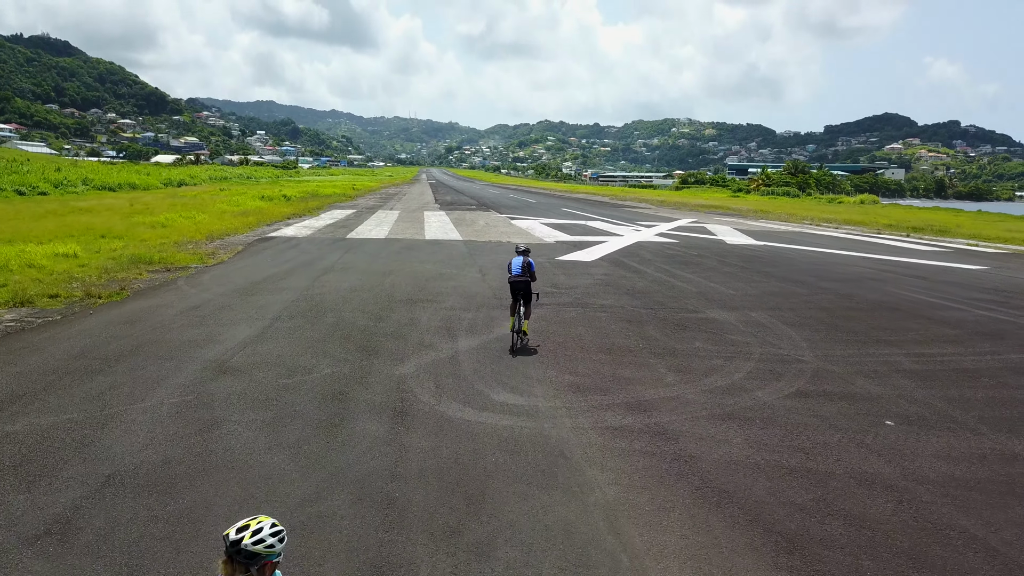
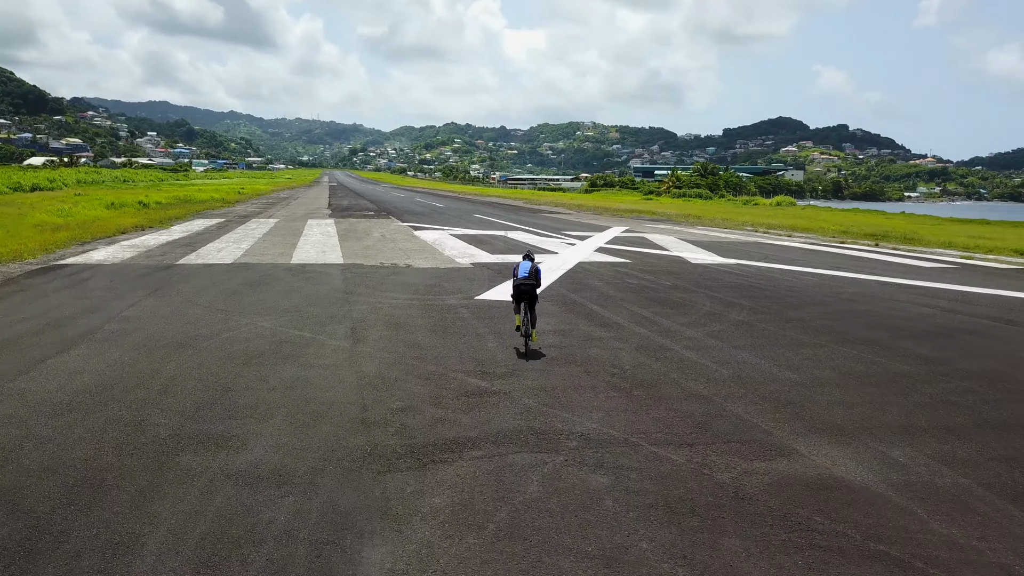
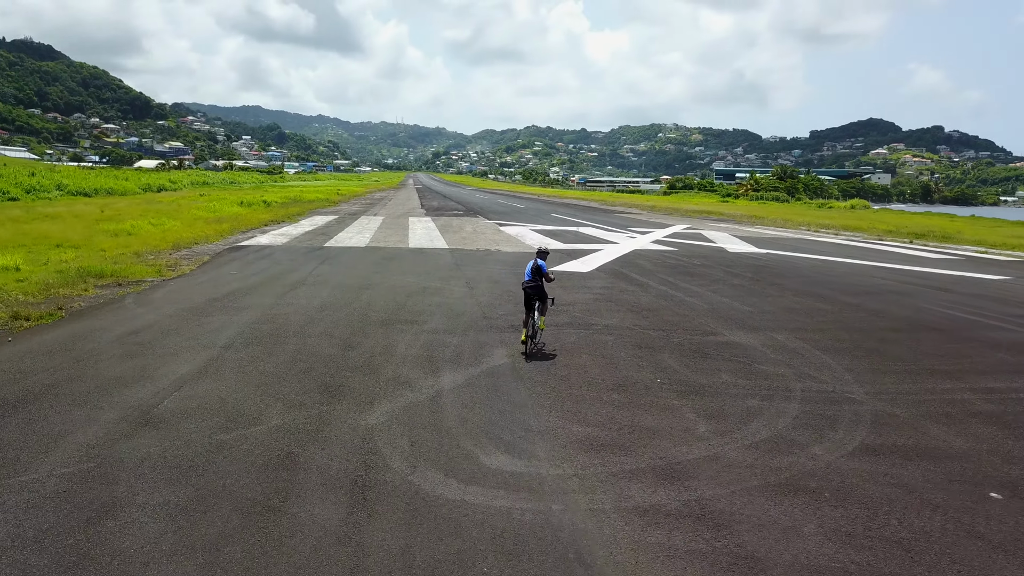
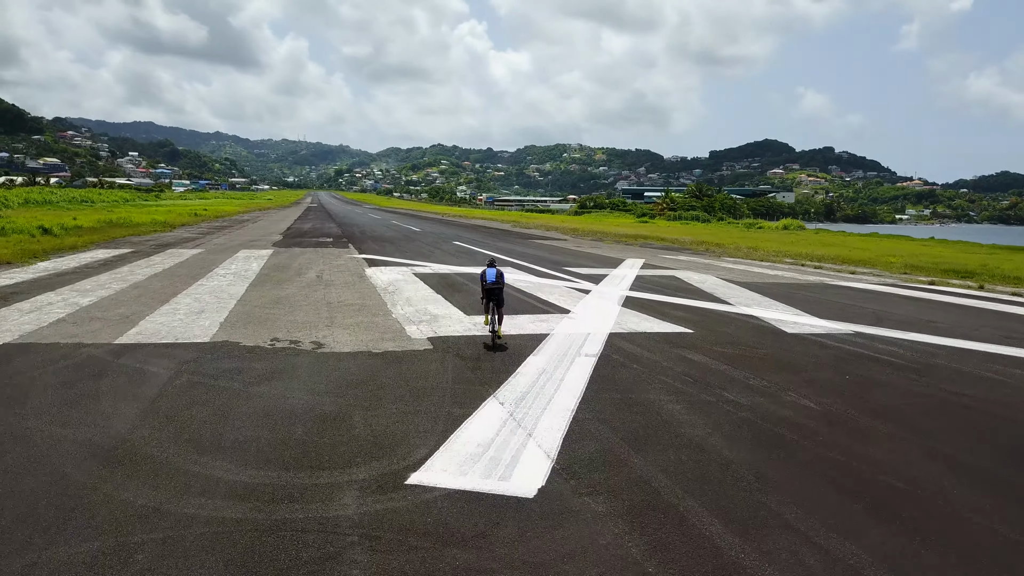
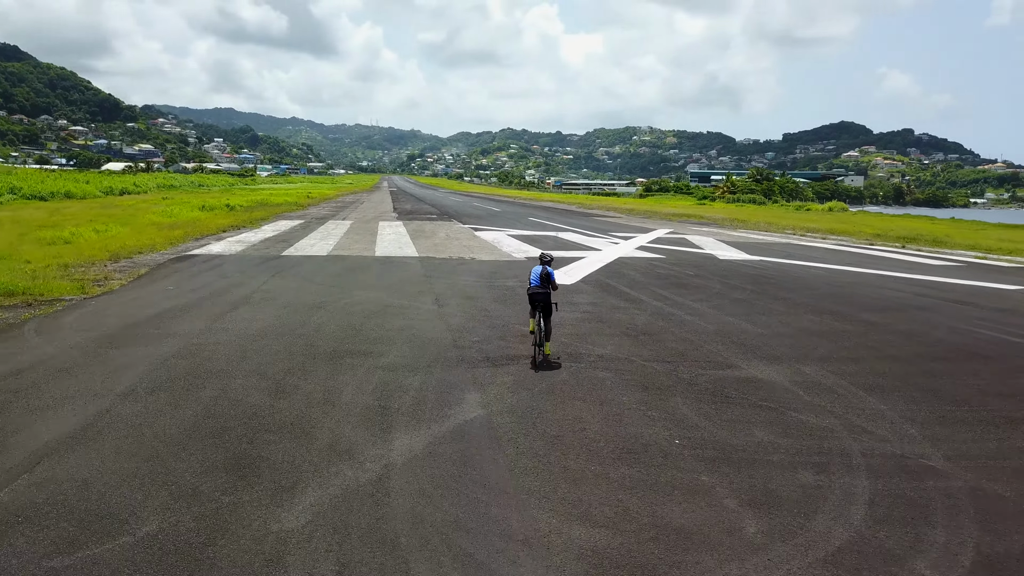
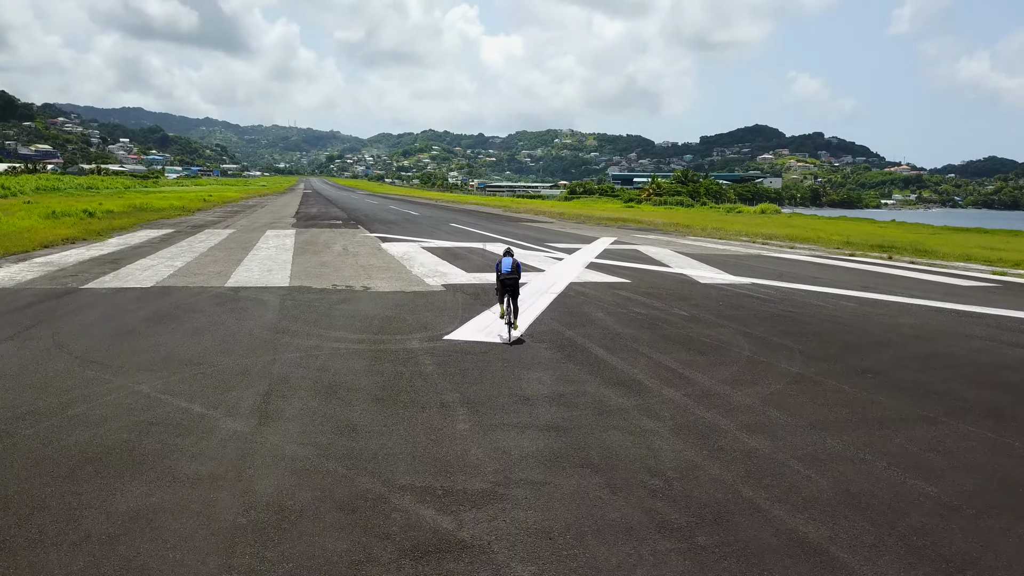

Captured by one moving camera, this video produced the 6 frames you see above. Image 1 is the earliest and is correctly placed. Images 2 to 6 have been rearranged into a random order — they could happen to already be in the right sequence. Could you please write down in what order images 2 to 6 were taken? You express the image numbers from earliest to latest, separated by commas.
3, 5, 2, 6, 4
